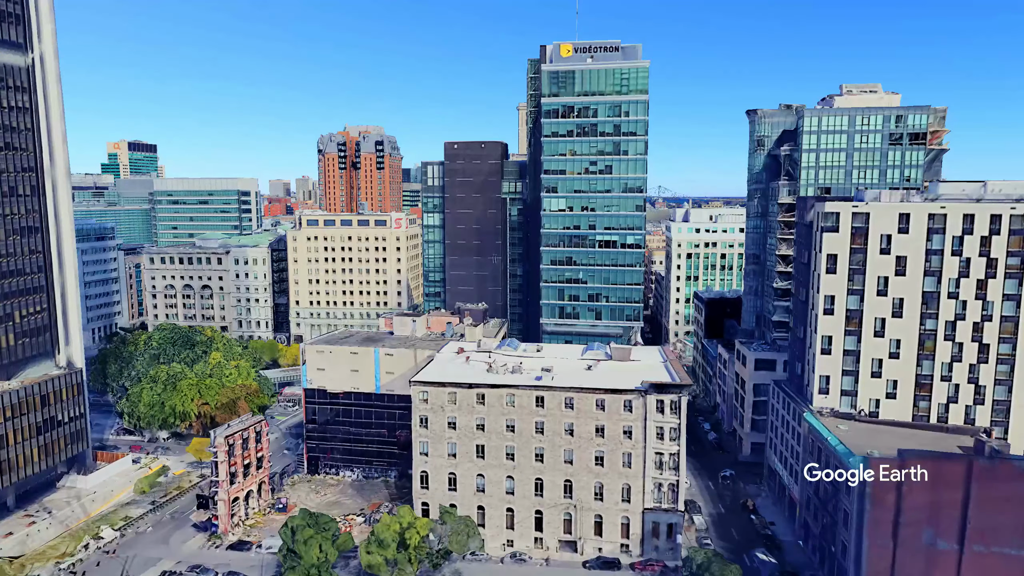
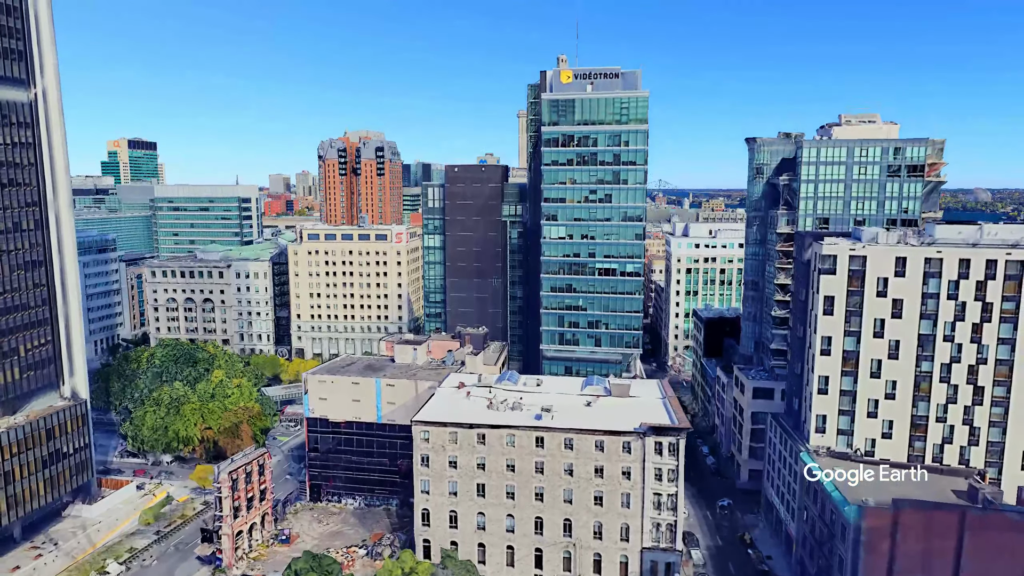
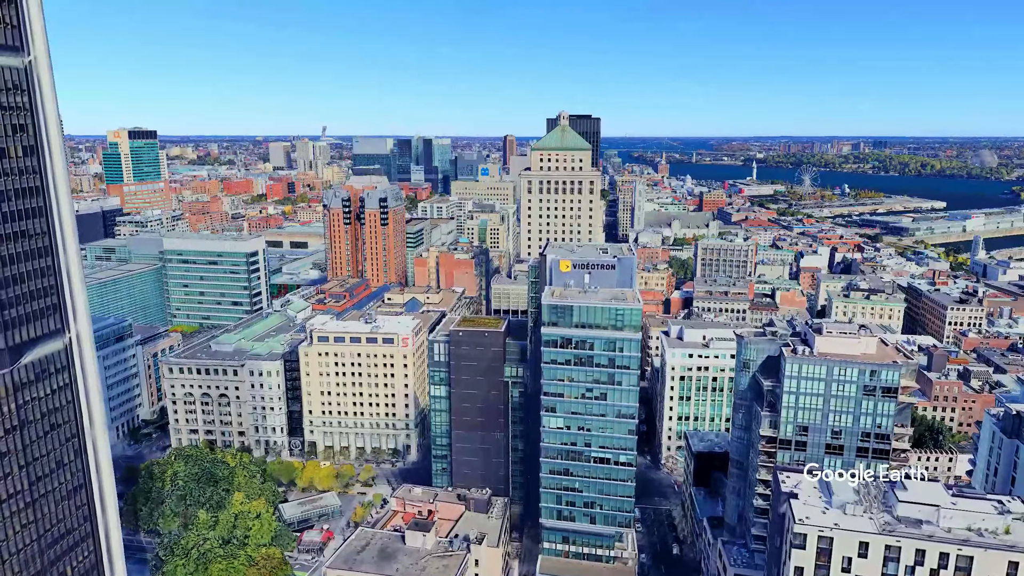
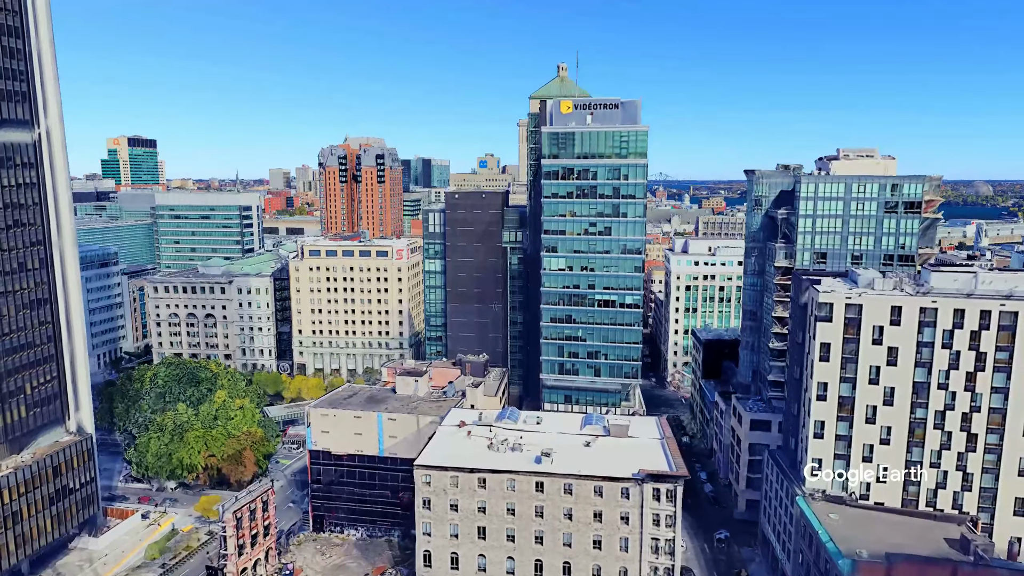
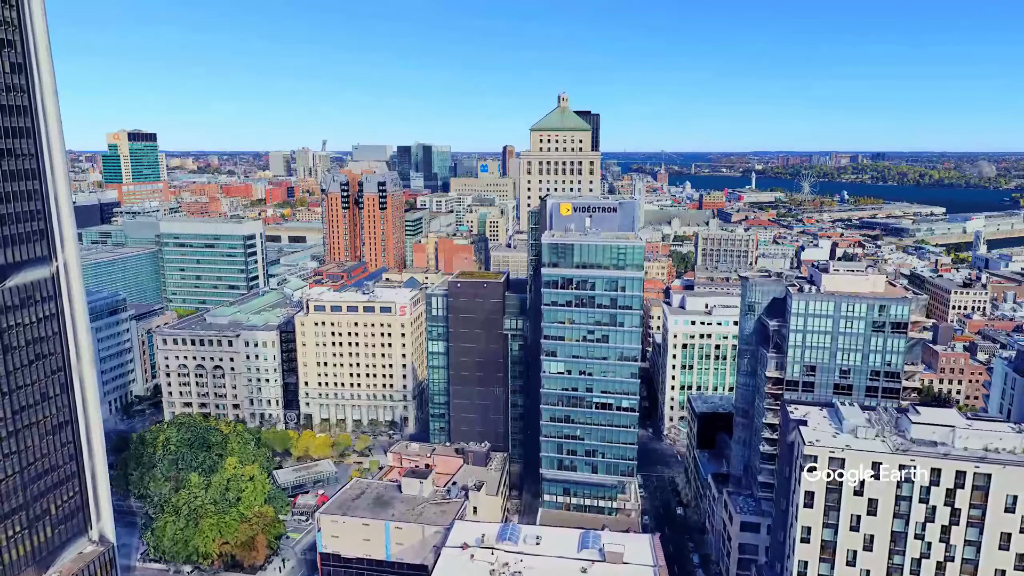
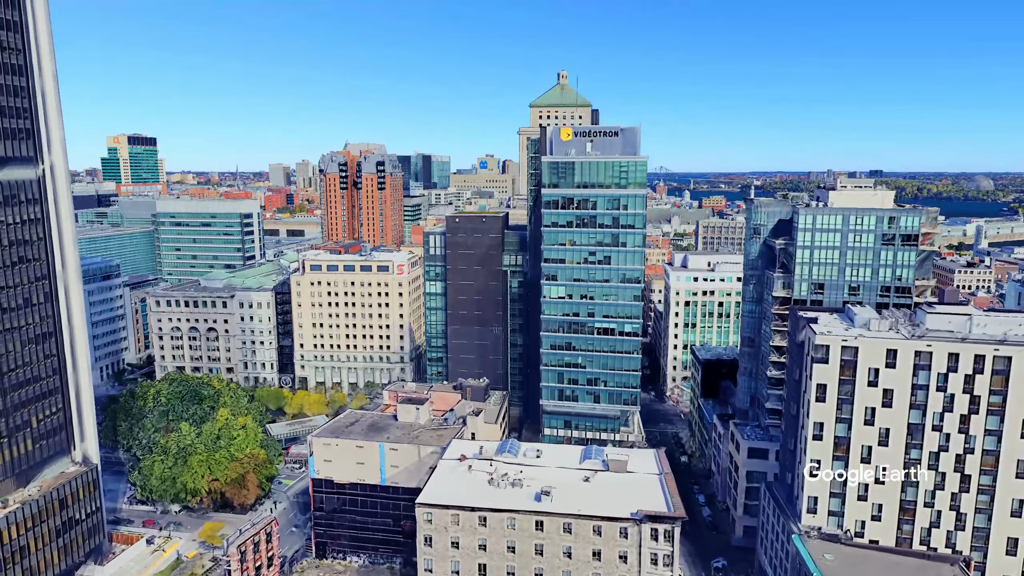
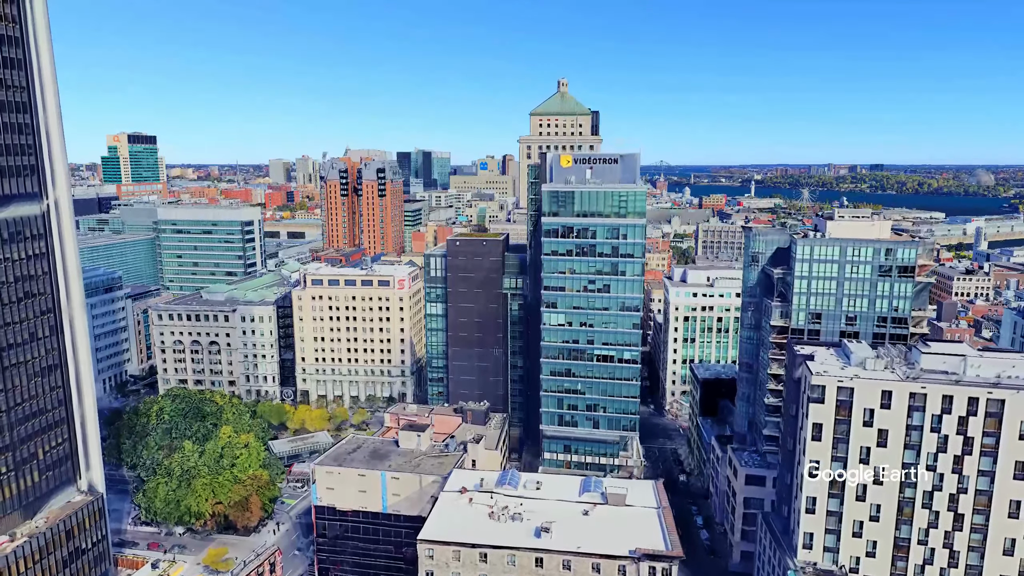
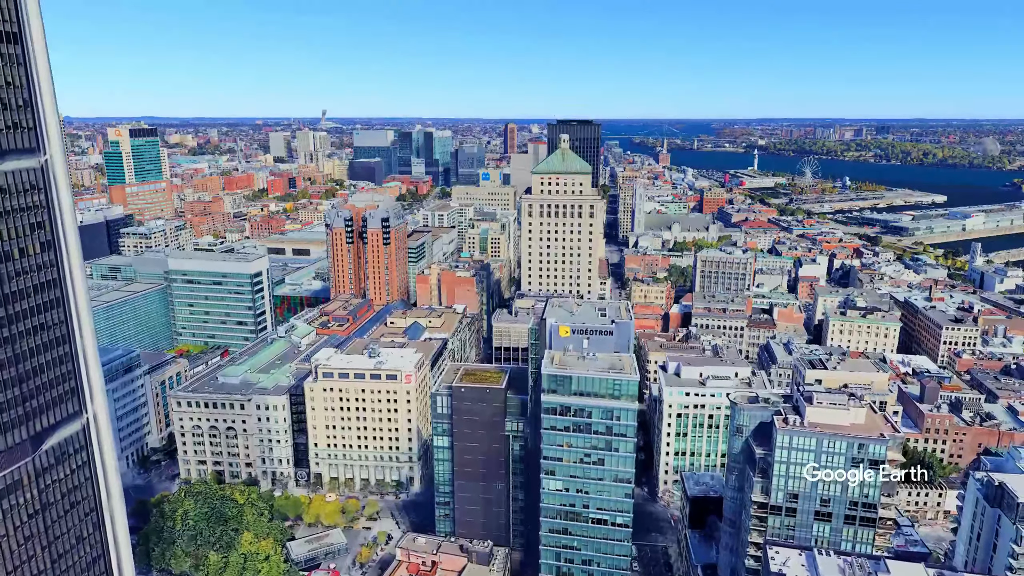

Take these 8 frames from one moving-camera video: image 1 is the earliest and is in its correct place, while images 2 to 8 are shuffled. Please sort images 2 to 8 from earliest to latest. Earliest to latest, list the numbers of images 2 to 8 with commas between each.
2, 4, 6, 7, 5, 3, 8
